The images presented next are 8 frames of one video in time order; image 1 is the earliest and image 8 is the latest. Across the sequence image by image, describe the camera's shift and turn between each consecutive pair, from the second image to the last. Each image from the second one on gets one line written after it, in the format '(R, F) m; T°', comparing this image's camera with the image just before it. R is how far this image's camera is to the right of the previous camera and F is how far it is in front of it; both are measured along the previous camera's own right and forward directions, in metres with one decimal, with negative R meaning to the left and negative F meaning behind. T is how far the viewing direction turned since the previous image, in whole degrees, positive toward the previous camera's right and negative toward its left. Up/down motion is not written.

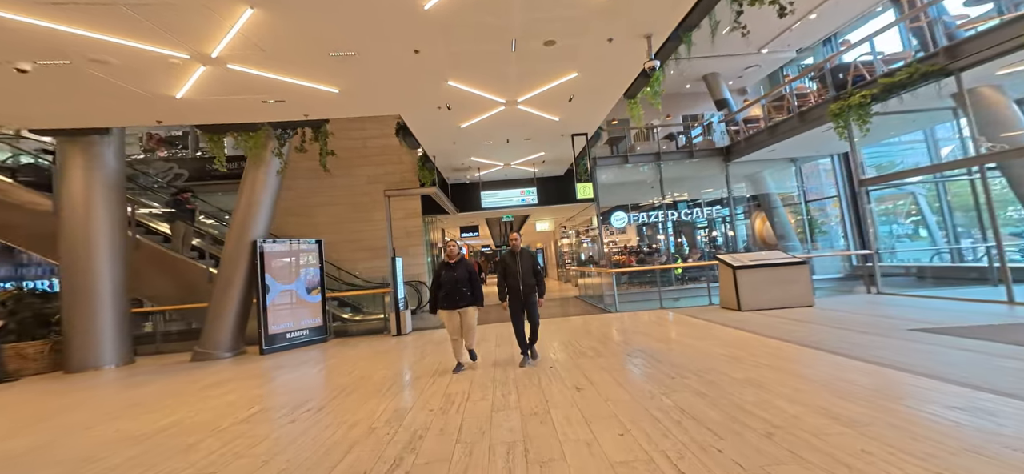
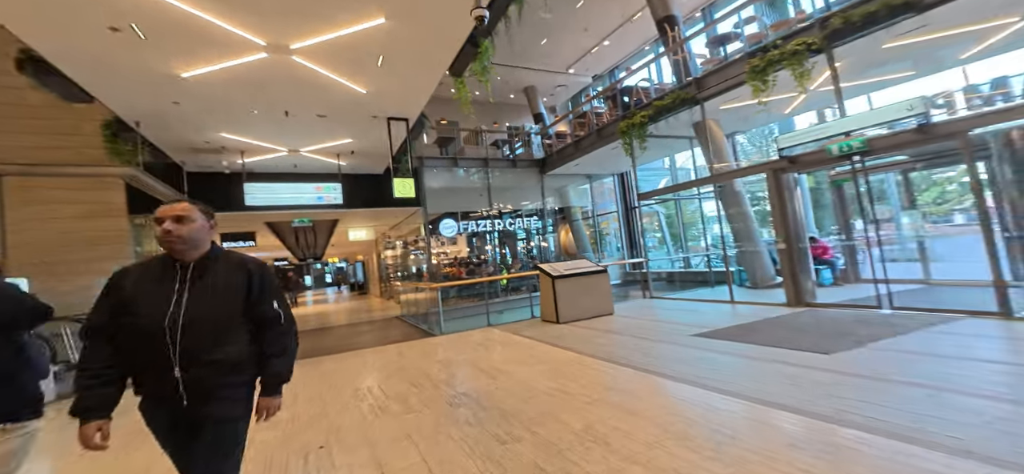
(+0.4, +1.1) m; +25°
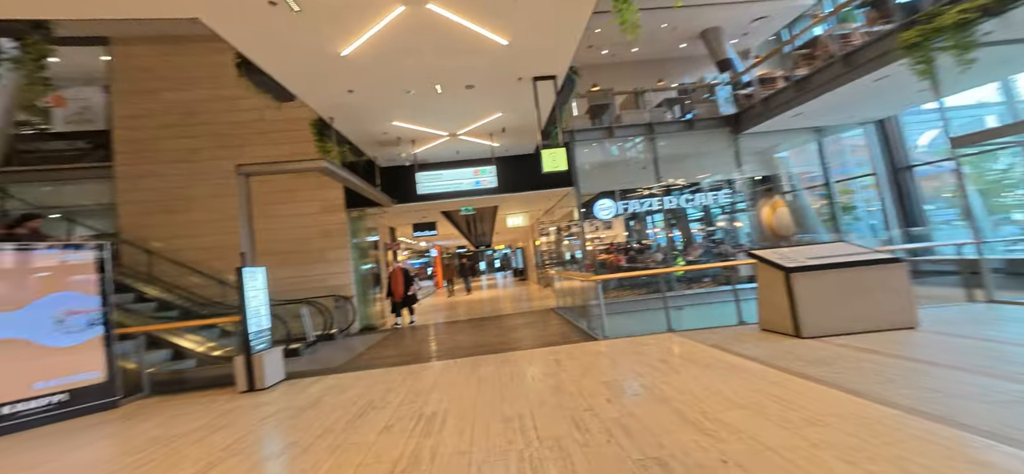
(-0.3, +1.1) m; -23°
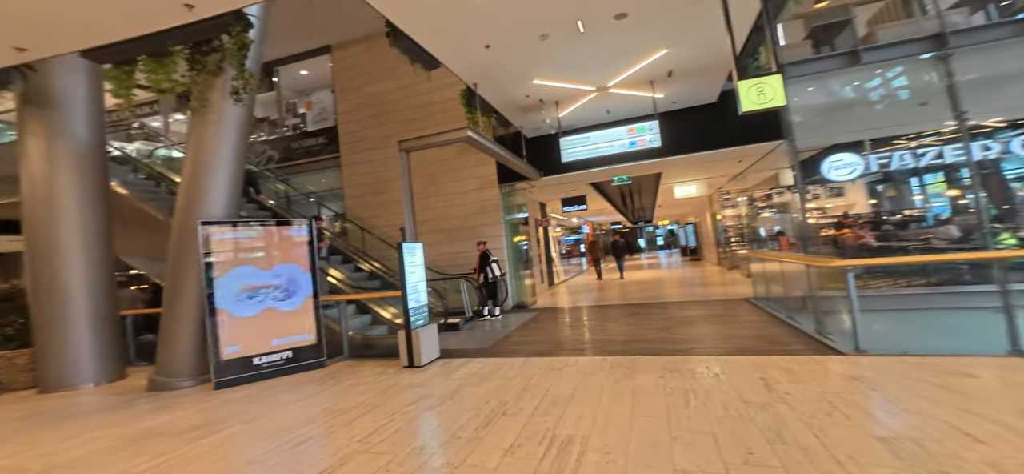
(-0.1, +0.8) m; -23°
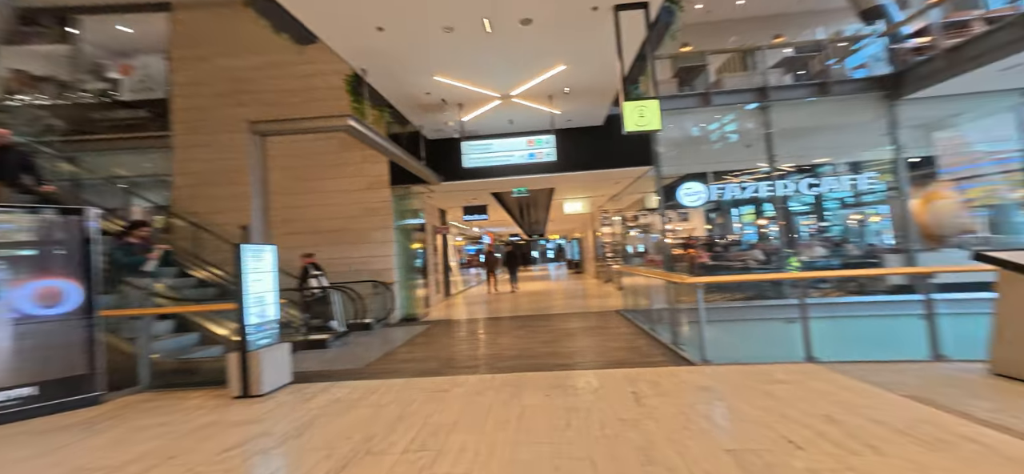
(+0.1, +0.2) m; +15°
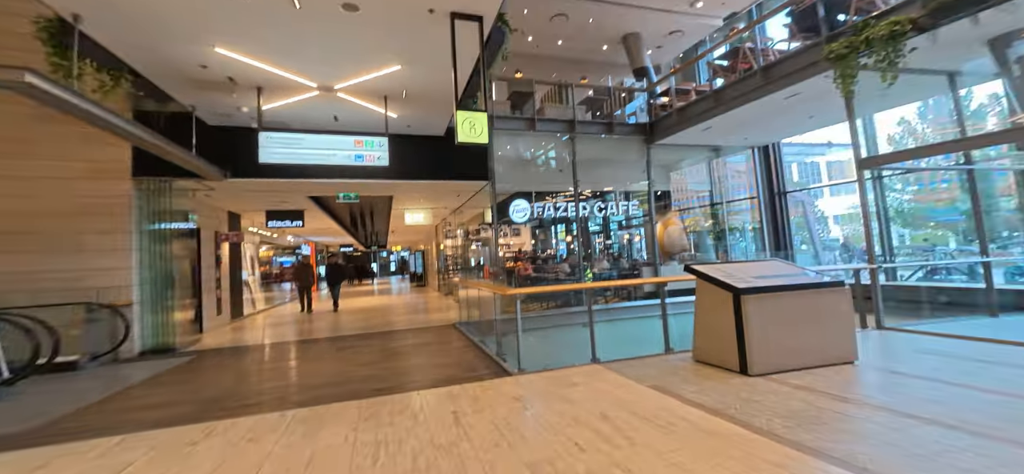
(+0.3, +0.1) m; +20°
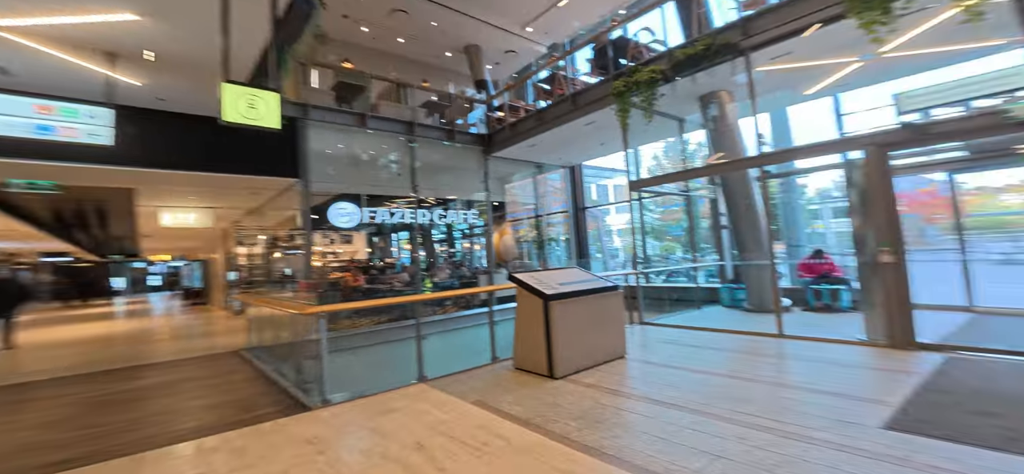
(+0.6, +0.2) m; +21°
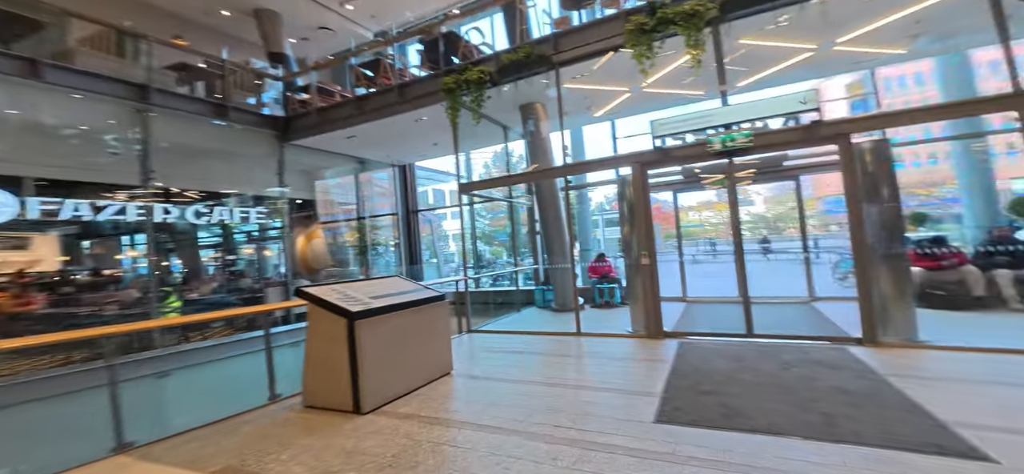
(+0.7, +0.8) m; +23°
